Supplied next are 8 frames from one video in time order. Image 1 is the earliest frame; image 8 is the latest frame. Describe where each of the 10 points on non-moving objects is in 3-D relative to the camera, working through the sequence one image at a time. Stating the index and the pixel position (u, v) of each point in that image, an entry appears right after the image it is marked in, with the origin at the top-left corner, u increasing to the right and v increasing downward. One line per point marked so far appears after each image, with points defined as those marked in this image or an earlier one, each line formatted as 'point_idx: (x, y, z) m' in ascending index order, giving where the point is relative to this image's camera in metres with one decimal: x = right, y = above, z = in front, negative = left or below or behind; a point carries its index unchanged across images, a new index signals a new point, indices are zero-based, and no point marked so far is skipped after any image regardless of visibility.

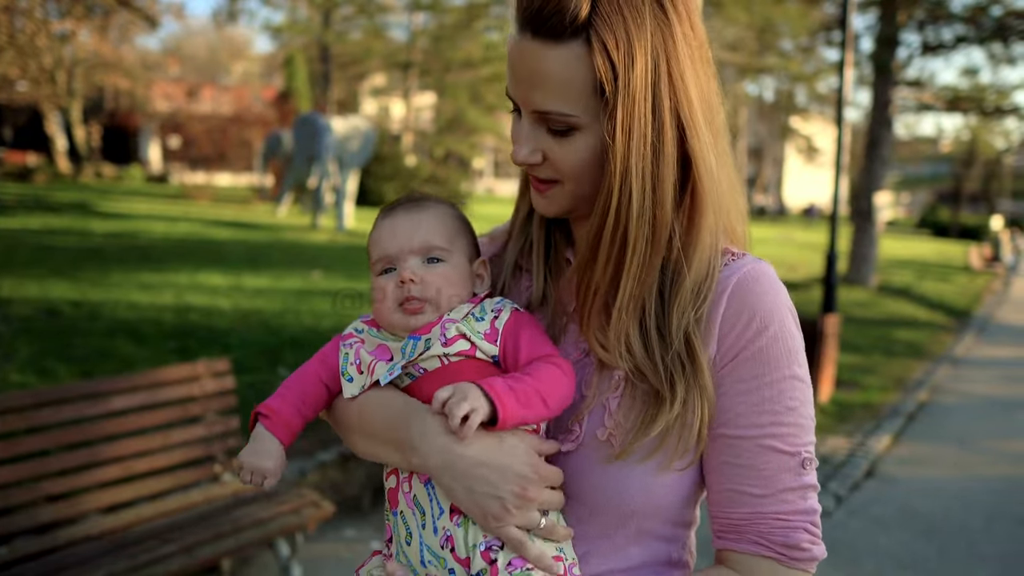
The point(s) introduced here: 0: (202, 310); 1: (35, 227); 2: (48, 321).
0: (-2.8, -0.2, +7.7) m
1: (-8.3, +1.1, +14.4) m
2: (-3.9, -0.3, +6.9) m
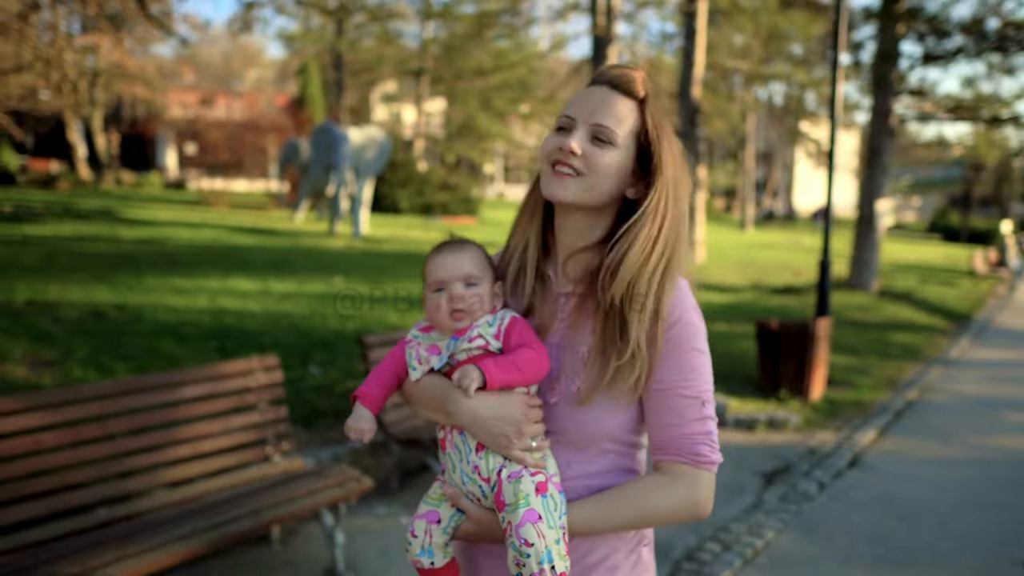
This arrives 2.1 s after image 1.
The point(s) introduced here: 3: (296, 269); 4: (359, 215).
0: (-2.7, -0.2, +8.2) m
1: (-8.1, +1.0, +15.0) m
2: (-3.8, -0.3, +7.5) m
3: (-3.1, +0.3, +12.0) m
4: (-3.3, +1.6, +17.8) m
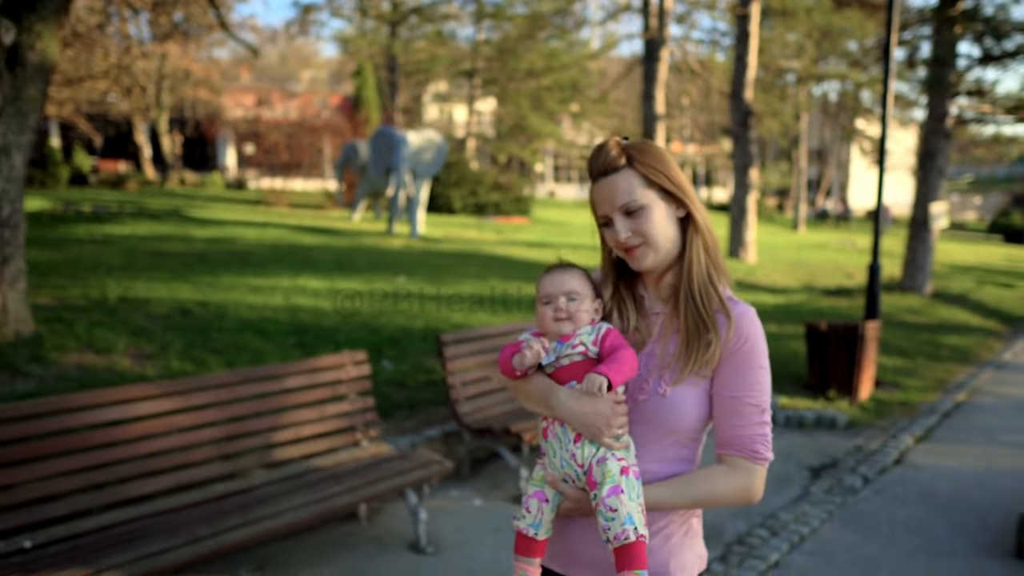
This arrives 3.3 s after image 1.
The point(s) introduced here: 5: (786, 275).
0: (-2.1, -0.2, +8.8) m
1: (-7.0, +1.1, +15.8) m
2: (-3.2, -0.3, +8.1) m
3: (-2.3, +0.3, +12.6) m
4: (-2.2, +1.6, +18.4) m
5: (+6.1, +0.3, +18.4) m
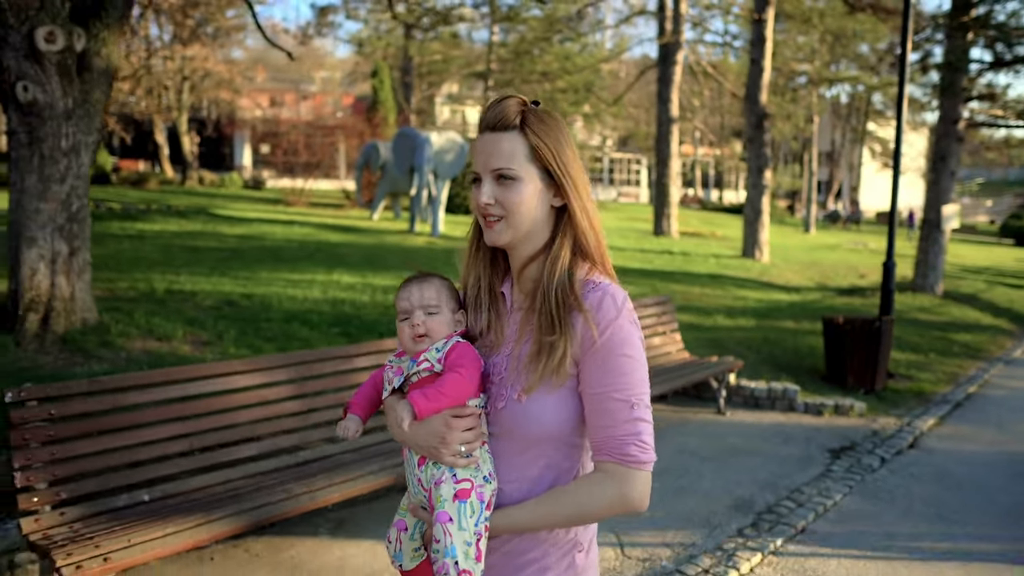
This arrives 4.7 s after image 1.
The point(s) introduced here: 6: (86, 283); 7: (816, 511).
0: (-1.8, -0.2, +9.2) m
1: (-6.6, +1.2, +16.3) m
2: (-2.9, -0.2, +8.6) m
3: (-1.9, +0.4, +13.0) m
4: (-1.7, +1.7, +18.8) m
5: (+6.5, +0.3, +18.7) m
6: (-3.8, 0.0, +7.3) m
7: (+1.9, -1.4, +5.0) m
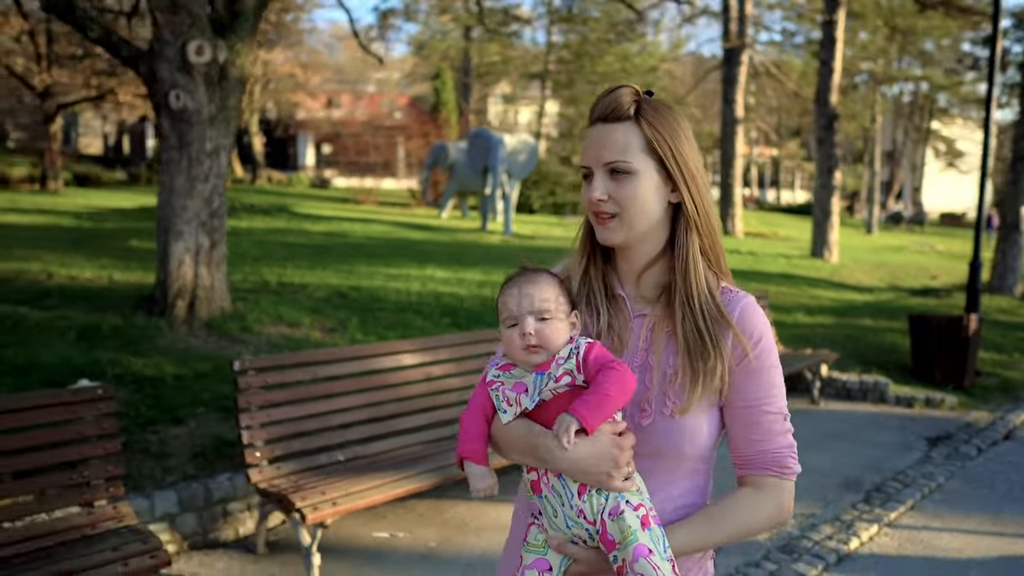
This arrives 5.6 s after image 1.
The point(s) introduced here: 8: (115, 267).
0: (-0.7, -0.1, +9.8) m
1: (-5.1, +1.3, +17.1) m
2: (-1.8, -0.1, +9.2) m
3: (-0.6, +0.4, +13.6) m
4: (-0.1, +1.7, +19.3) m
5: (+8.1, +0.3, +18.8) m
6: (-2.8, +0.1, +8.0) m
7: (+2.7, -1.3, +5.4) m
8: (-5.3, +0.3, +11.1) m
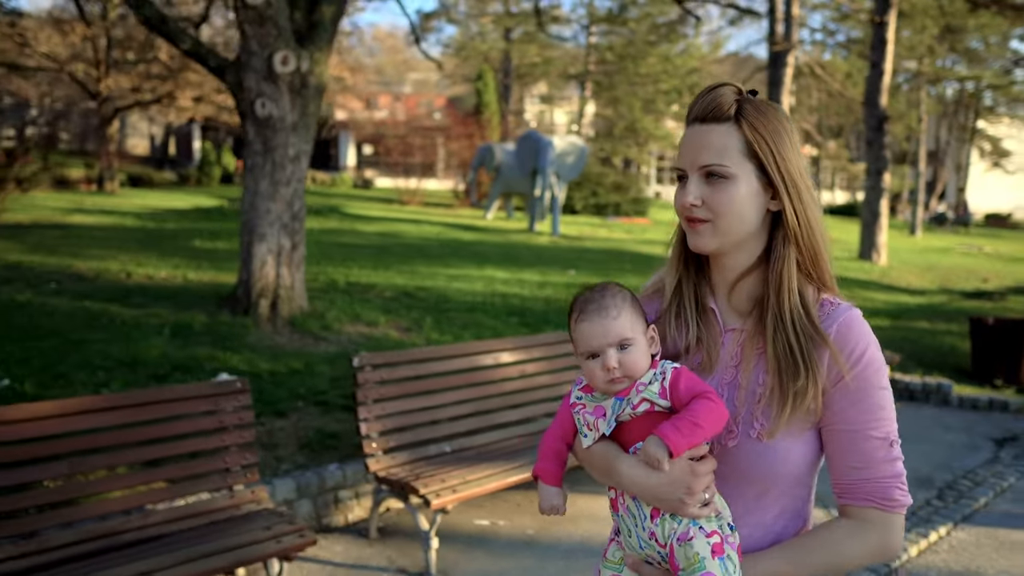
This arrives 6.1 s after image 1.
0: (0.0, -0.1, +10.0) m
1: (-4.1, +1.3, +17.6) m
2: (-1.1, -0.1, +9.5) m
3: (+0.3, +0.4, +13.9) m
4: (+1.0, +1.7, +19.6) m
5: (+9.2, +0.3, +18.7) m
6: (-2.1, +0.1, +8.3) m
7: (+3.2, -1.4, +5.5) m
8: (-4.5, +0.3, +11.6) m
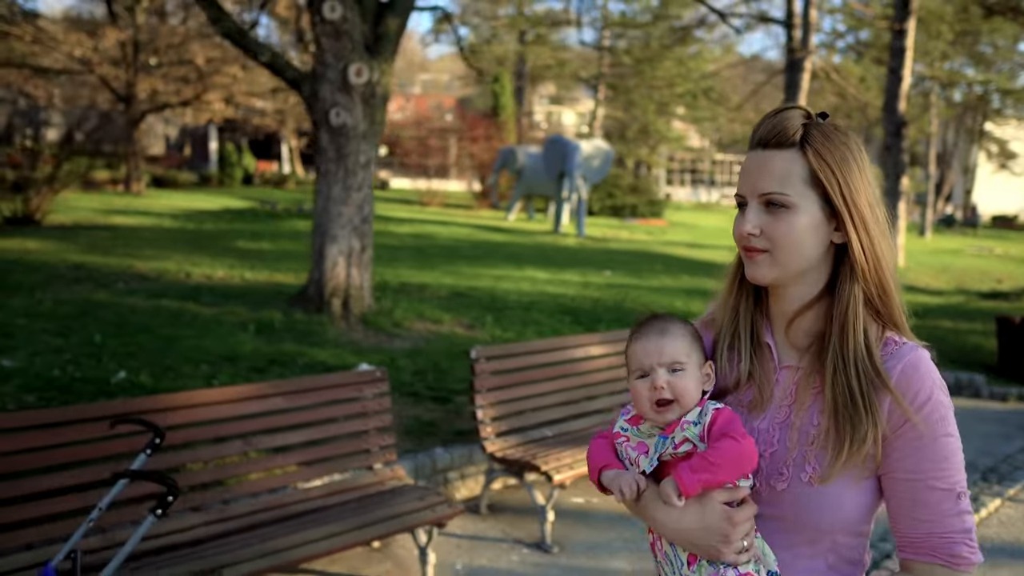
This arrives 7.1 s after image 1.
0: (+0.6, -0.1, +10.5) m
1: (-3.5, +1.3, +18.0) m
2: (-0.5, -0.1, +10.0) m
3: (+0.9, +0.4, +14.3) m
4: (+1.7, +1.7, +20.0) m
5: (+9.9, +0.2, +19.1) m
6: (-1.5, +0.1, +8.8) m
7: (+3.8, -1.4, +6.0) m
8: (-3.9, +0.3, +12.1) m
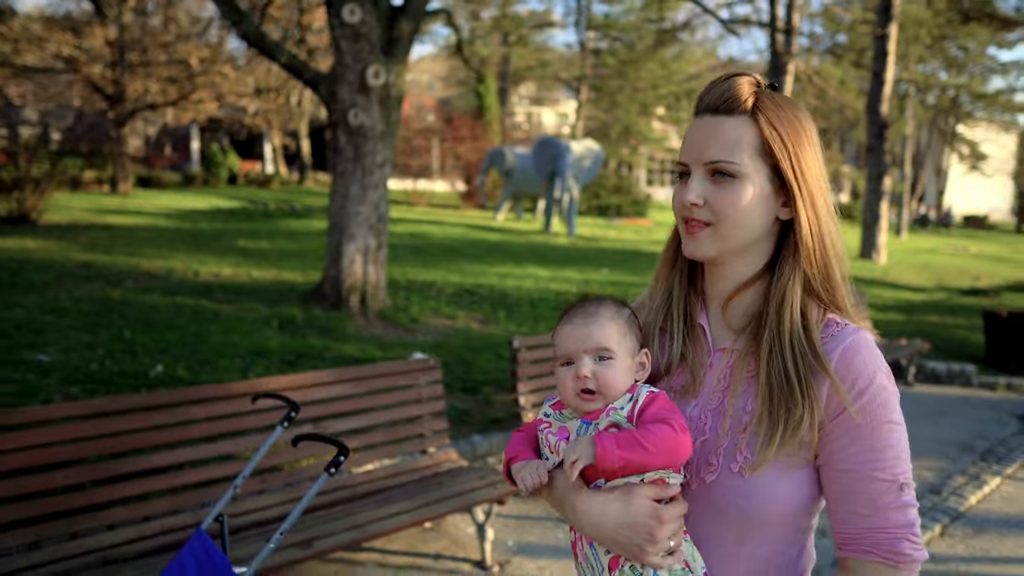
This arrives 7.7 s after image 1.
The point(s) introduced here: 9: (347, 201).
0: (+0.7, -0.1, +10.8) m
1: (-3.6, +1.3, +18.2) m
2: (-0.4, -0.1, +10.2) m
3: (+0.8, +0.5, +14.6) m
4: (+1.5, +1.8, +20.3) m
5: (+9.7, +0.3, +19.7) m
6: (-1.4, +0.2, +9.0) m
7: (+4.0, -1.3, +6.4) m
8: (-3.9, +0.3, +12.2) m
9: (-1.7, +0.9, +8.6) m
